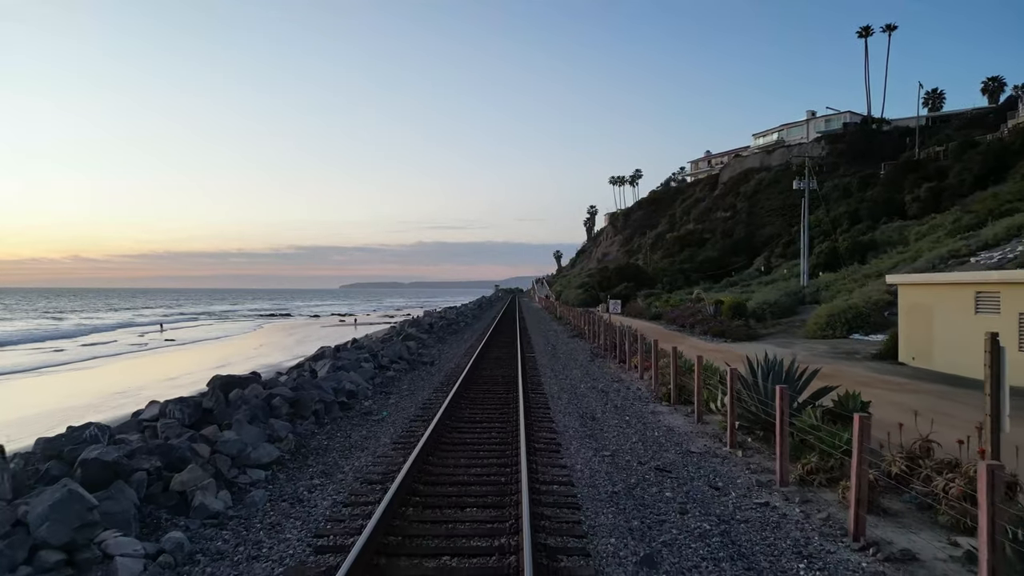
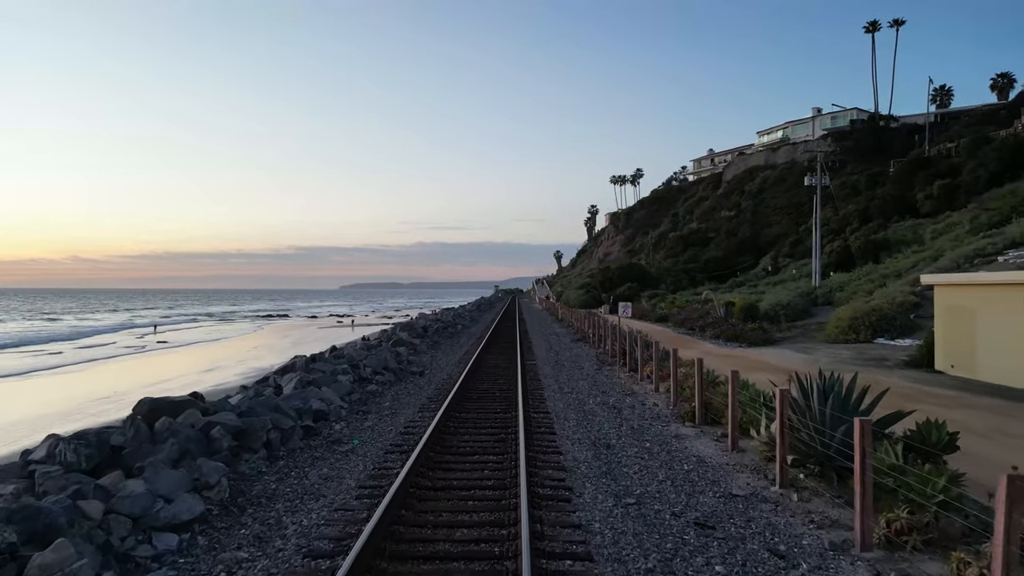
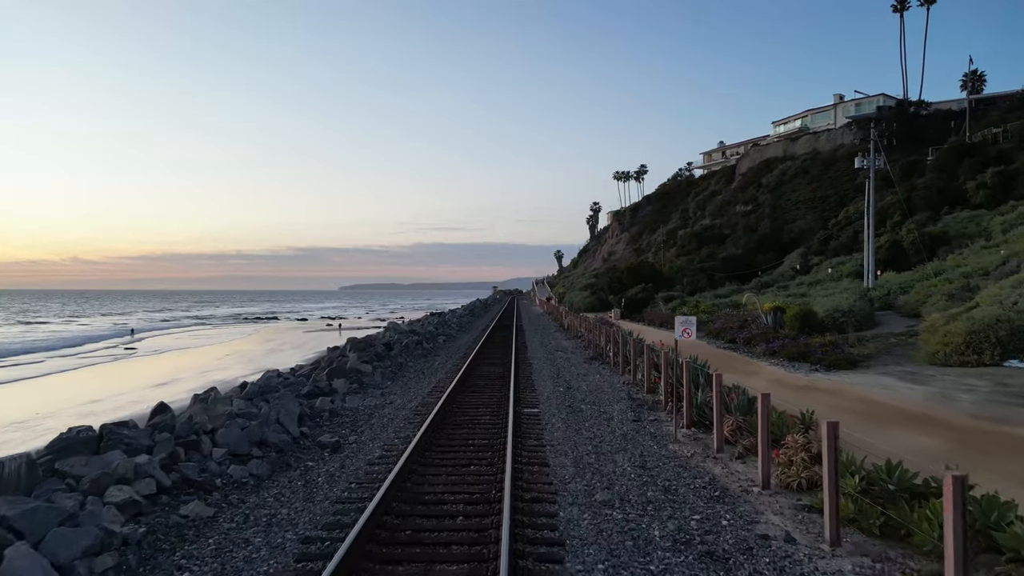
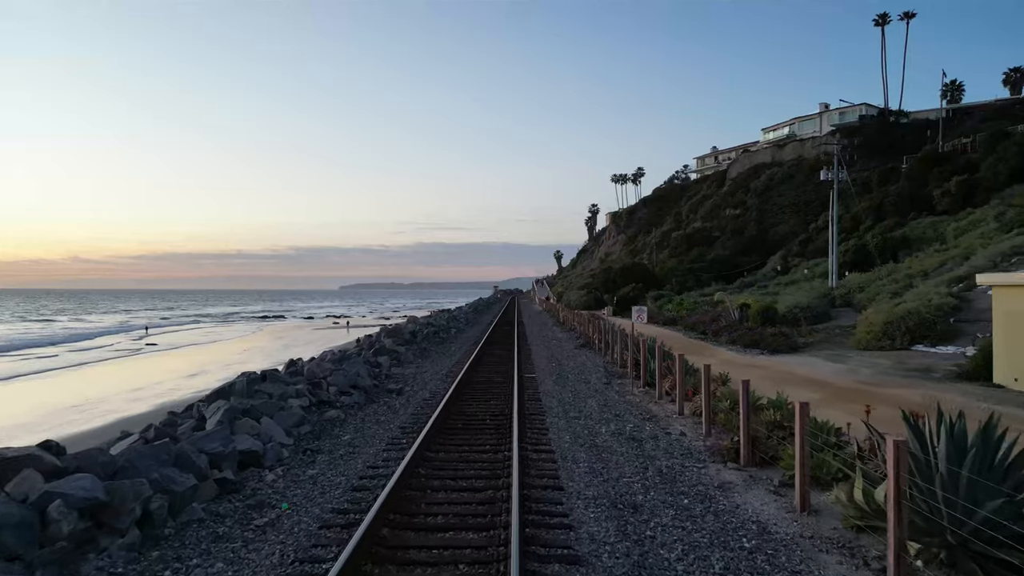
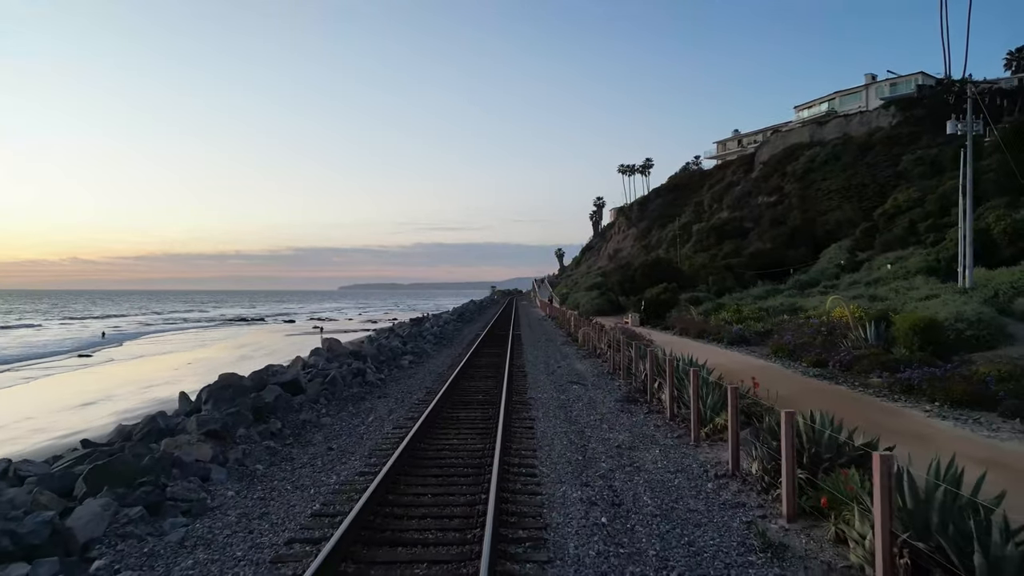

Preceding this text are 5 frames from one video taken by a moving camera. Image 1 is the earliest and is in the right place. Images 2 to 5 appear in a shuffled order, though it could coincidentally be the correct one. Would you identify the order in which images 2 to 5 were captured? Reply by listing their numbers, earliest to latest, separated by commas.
2, 4, 3, 5
